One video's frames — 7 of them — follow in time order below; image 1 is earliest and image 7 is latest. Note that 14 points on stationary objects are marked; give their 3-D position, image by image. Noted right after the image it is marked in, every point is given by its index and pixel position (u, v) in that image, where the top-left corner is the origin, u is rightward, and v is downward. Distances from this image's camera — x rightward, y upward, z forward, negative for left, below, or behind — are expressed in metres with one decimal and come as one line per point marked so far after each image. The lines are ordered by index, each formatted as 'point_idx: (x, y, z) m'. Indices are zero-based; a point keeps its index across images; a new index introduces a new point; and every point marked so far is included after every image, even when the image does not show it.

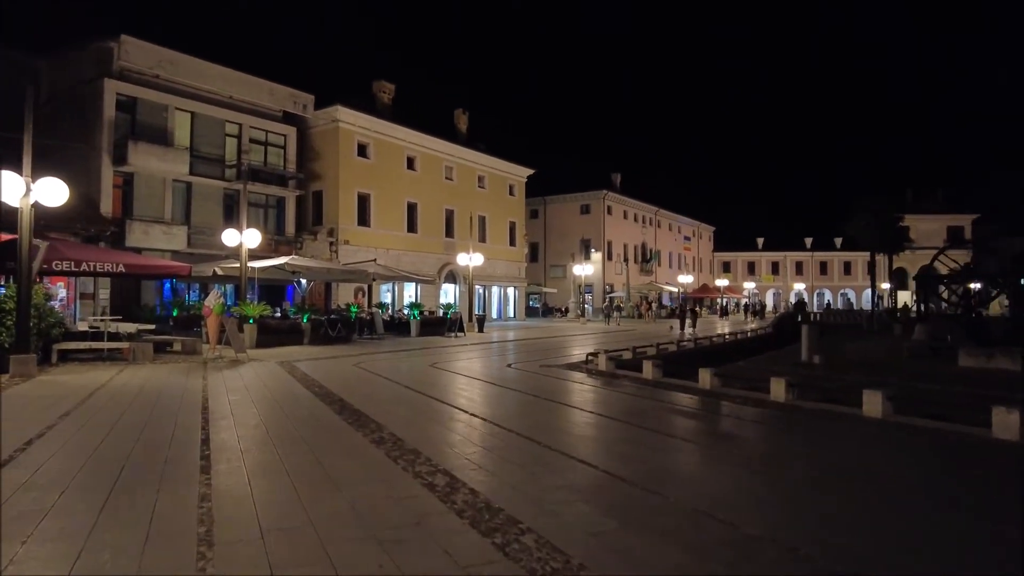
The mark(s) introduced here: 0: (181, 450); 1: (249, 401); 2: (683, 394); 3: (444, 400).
0: (-3.5, -1.6, +7.4) m
1: (-3.8, -1.6, +10.1) m
2: (+3.5, -2.1, +13.8) m
3: (-1.5, -2.2, +14.8) m
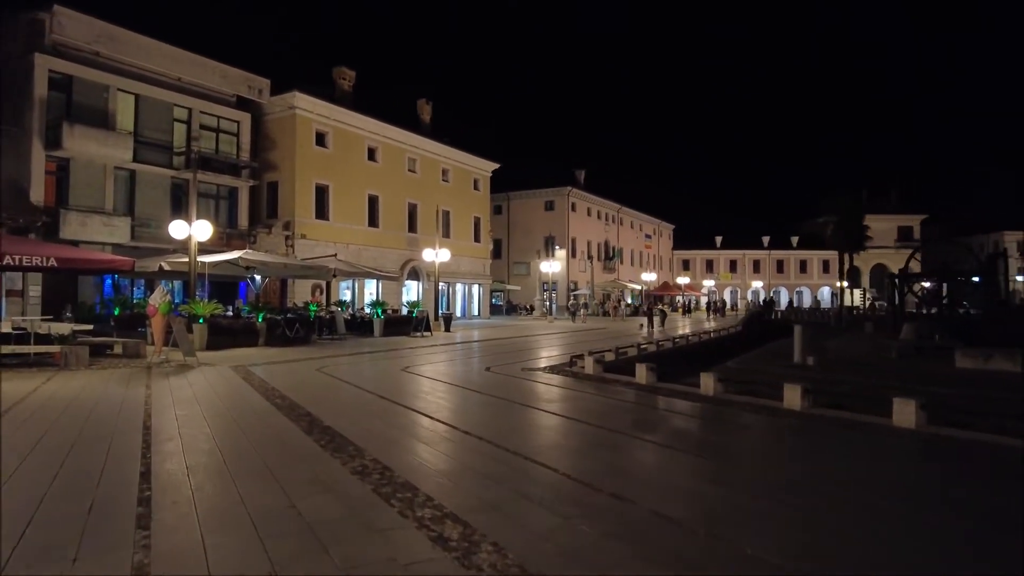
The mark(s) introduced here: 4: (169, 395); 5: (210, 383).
0: (-3.4, -1.6, +5.9) m
1: (-3.9, -1.6, +8.7) m
2: (+3.2, -2.0, +12.8) m
3: (-1.8, -2.2, +13.5) m
4: (-5.1, -1.6, +10.4) m
5: (-5.3, -1.6, +12.2) m
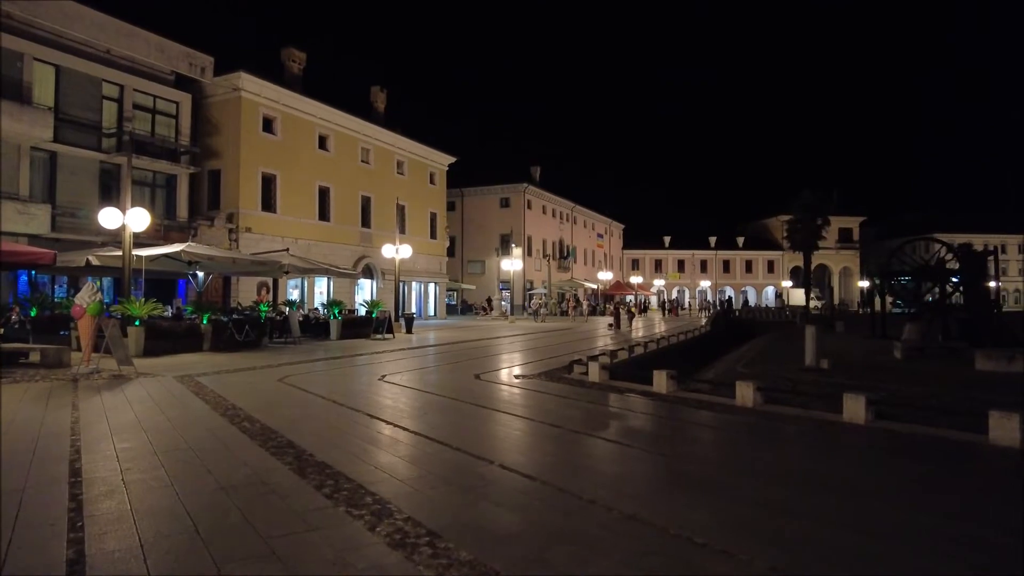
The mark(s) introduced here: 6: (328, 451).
0: (-2.8, -1.5, +4.0) m
1: (-3.5, -1.5, +6.6) m
2: (+3.3, -2.0, +11.3) m
3: (-1.8, -2.1, +11.6) m
4: (-4.9, -1.5, +8.2) m
5: (-5.2, -1.6, +10.0) m
6: (-2.0, -1.8, +7.8) m
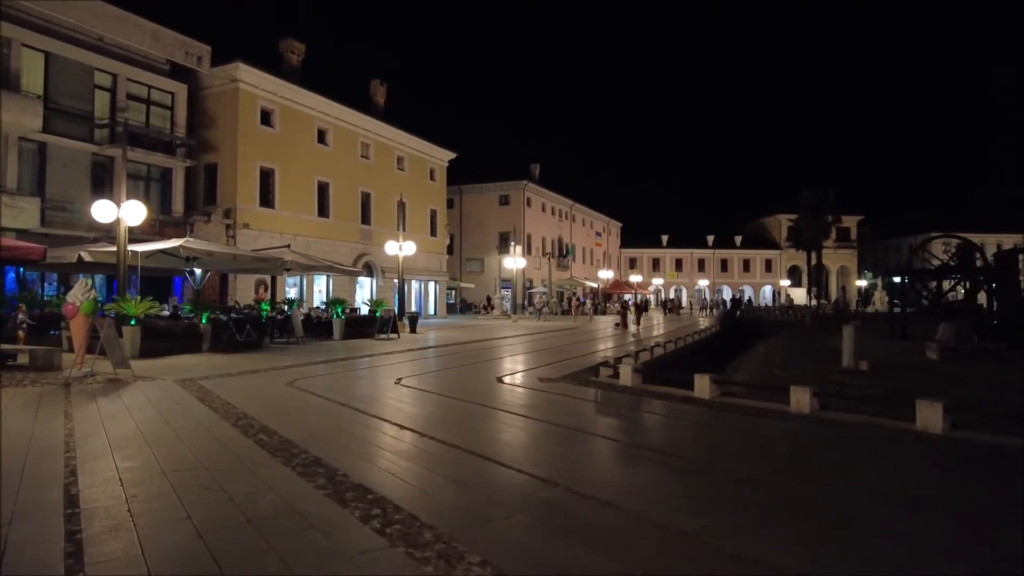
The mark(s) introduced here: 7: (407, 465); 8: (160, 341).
0: (-2.2, -1.5, +3.1) m
1: (-3.0, -1.5, +5.8) m
2: (+3.7, -1.9, +10.5) m
3: (-1.4, -2.1, +10.8) m
4: (-4.4, -1.5, +7.3) m
5: (-4.7, -1.5, +9.1) m
6: (-1.5, -1.7, +6.9) m
7: (-1.1, -1.9, +7.6) m
8: (-8.4, -1.3, +16.7) m
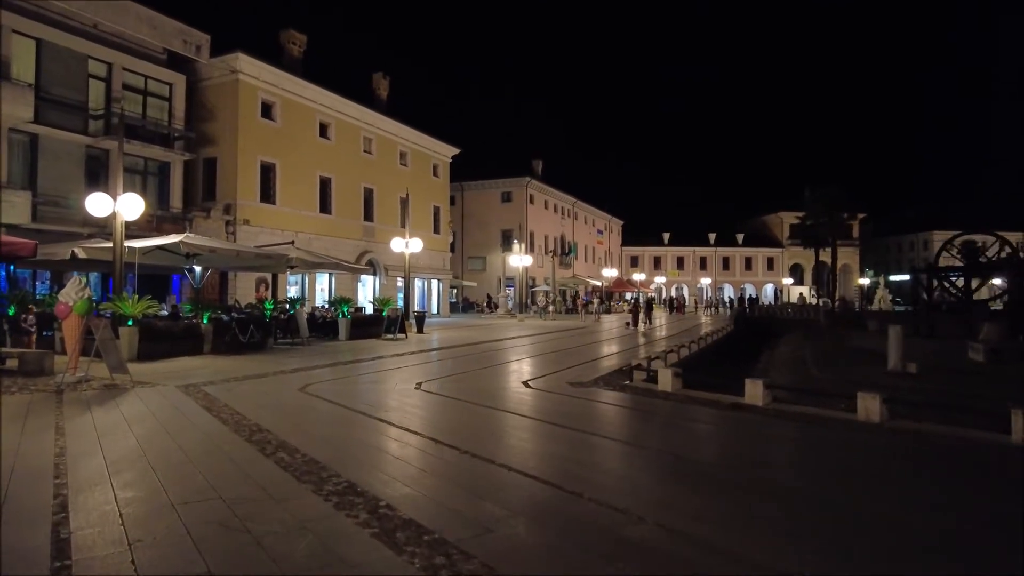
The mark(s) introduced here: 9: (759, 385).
0: (-1.7, -1.5, +2.2) m
1: (-2.5, -1.5, +4.9) m
2: (+4.2, -1.9, +9.7) m
3: (-0.9, -2.0, +9.9) m
4: (-3.9, -1.5, +6.4) m
5: (-4.2, -1.5, +8.2) m
6: (-1.0, -1.7, +6.0) m
7: (-0.6, -1.9, +6.7) m
8: (-8.0, -1.2, +15.7) m
9: (+3.6, -1.4, +10.4) m
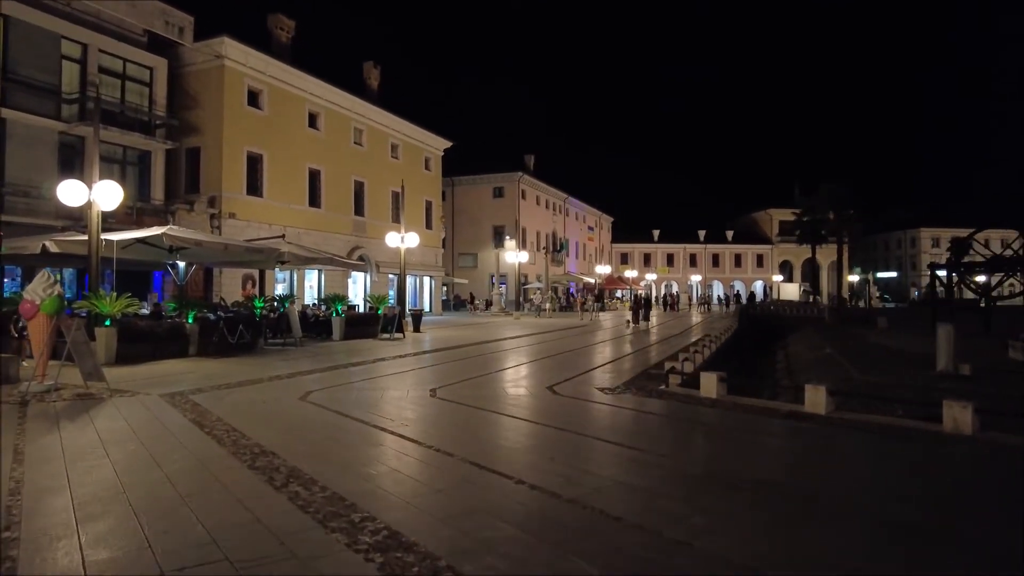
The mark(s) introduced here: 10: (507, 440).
0: (-1.1, -1.4, +1.0) m
1: (-1.9, -1.4, +3.7) m
2: (+4.6, -1.8, +8.6) m
3: (-0.5, -2.0, +8.7) m
4: (-3.4, -1.4, +5.2) m
5: (-3.8, -1.5, +6.9) m
6: (-0.5, -1.6, +4.8) m
7: (-0.1, -1.8, +5.6) m
8: (-7.7, -1.2, +14.4) m
9: (+4.0, -1.3, +9.4) m
10: (0.0, -1.9, +8.2) m
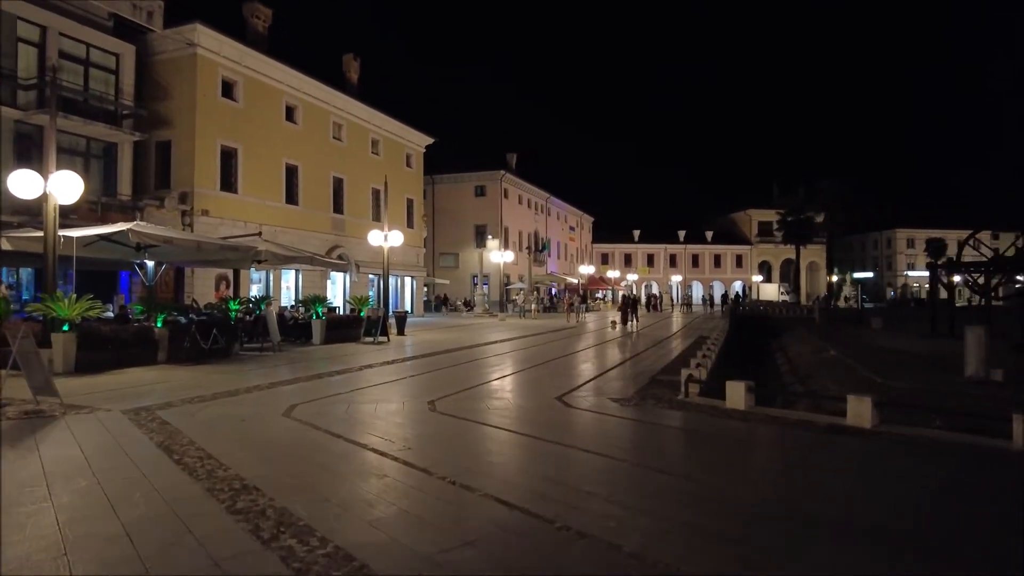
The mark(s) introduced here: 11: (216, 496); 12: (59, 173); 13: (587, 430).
0: (-0.7, -1.5, 0.0) m
1: (-1.6, -1.4, +2.6) m
2: (+4.8, -1.8, +7.8) m
3: (-0.3, -2.0, +7.7) m
4: (-3.1, -1.4, +4.1) m
5: (-3.6, -1.5, +5.8) m
6: (-0.2, -1.7, +3.8) m
7: (+0.1, -1.8, +4.6) m
8: (-7.7, -1.2, +13.2) m
9: (+4.1, -1.4, +8.5) m
10: (+0.1, -1.9, +7.2) m
11: (-2.1, -1.5, +5.1) m
12: (-8.2, +2.1, +12.6) m
13: (+1.0, -1.9, +8.9) m
